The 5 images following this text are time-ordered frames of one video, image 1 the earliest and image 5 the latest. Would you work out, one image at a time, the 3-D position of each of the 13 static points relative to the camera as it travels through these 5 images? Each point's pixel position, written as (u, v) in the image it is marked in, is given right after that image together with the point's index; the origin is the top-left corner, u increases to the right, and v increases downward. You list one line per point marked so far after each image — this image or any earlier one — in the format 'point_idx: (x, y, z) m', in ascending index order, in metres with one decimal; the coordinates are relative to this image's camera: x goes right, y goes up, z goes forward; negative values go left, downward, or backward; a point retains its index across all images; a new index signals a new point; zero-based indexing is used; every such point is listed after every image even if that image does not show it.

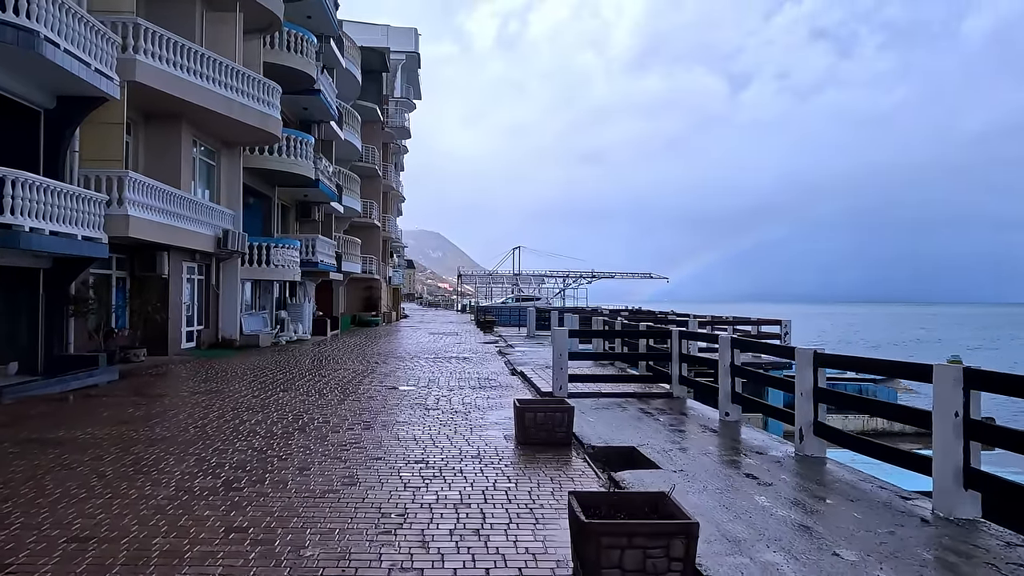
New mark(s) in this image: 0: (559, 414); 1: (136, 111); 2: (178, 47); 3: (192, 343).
0: (+0.4, -1.1, +7.0) m
1: (-7.4, +3.5, +15.4) m
2: (-6.2, +4.5, +14.4) m
3: (-7.3, -1.2, +17.6) m
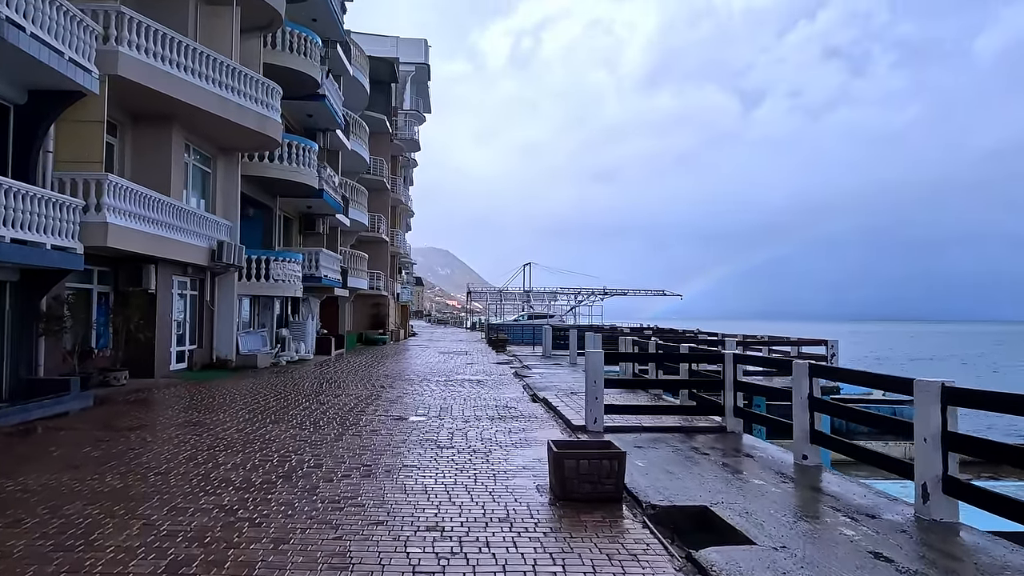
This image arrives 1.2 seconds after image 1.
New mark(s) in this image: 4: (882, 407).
0: (+0.7, -1.2, +5.5) m
1: (-7.1, +3.2, +14.1) m
2: (-5.9, +4.2, +13.2) m
3: (-6.9, -1.6, +16.3) m
4: (+7.7, -2.5, +16.2) m
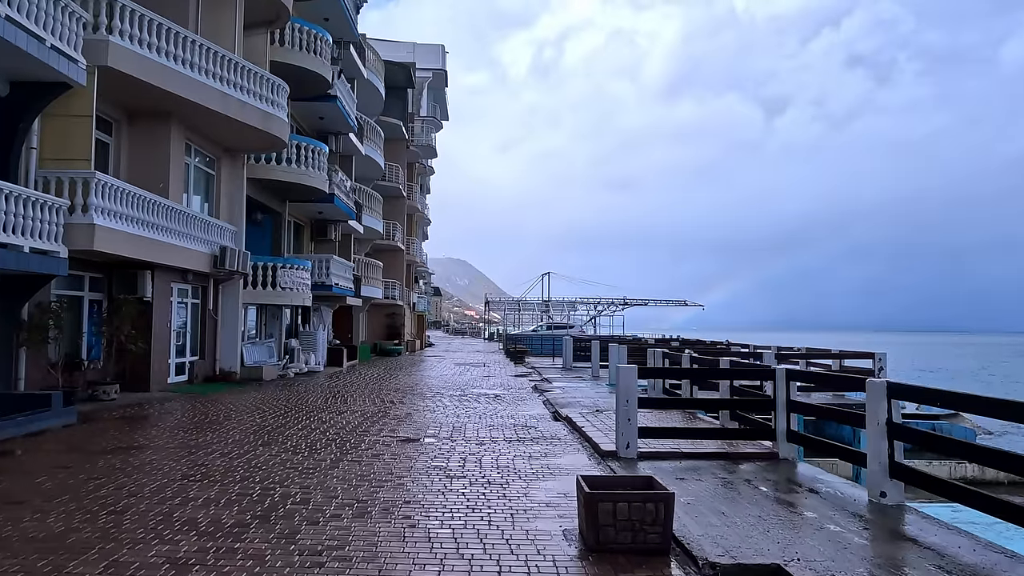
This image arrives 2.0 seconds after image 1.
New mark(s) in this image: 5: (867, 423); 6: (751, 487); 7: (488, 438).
0: (+0.8, -1.3, +4.5) m
1: (-6.8, +3.1, +13.3) m
2: (-5.6, +4.1, +12.4) m
3: (-6.5, -1.7, +15.4) m
4: (+8.1, -2.6, +15.0) m
5: (+2.7, -1.0, +5.9) m
6: (+2.0, -1.7, +6.6) m
7: (-0.3, -1.7, +9.0) m
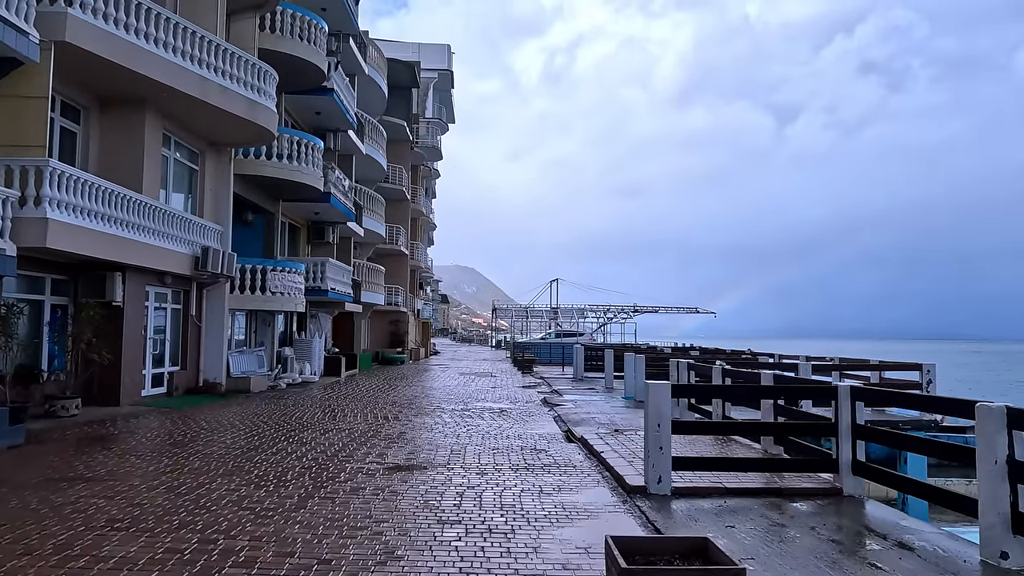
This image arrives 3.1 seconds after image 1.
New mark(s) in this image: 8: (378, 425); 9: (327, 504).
0: (+0.8, -1.2, +3.2) m
1: (-6.6, +3.1, +12.1) m
2: (-5.5, +4.1, +11.2) m
3: (-6.4, -1.8, +14.1) m
4: (+8.2, -2.7, +13.6) m
5: (+2.7, -1.0, +4.6) m
6: (+2.1, -1.7, +5.3) m
7: (-0.2, -1.8, +7.6) m
8: (-1.9, -1.9, +10.7) m
9: (-1.4, -1.6, +5.9) m
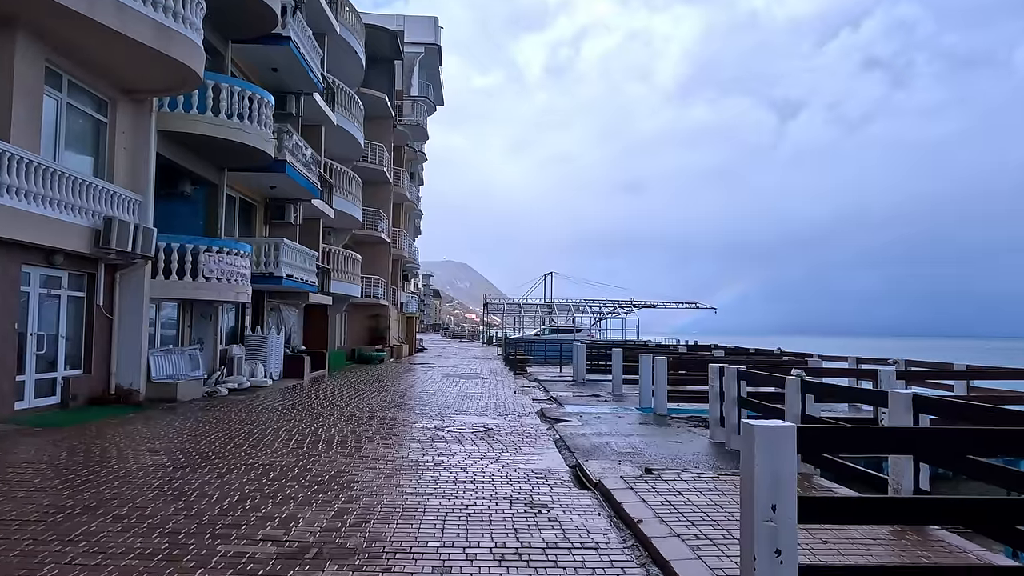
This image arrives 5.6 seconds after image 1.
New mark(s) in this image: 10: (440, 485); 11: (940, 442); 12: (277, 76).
0: (+0.8, -1.1, +0.2) m
1: (-6.8, +3.3, +9.0) m
2: (-5.6, +4.3, +8.1) m
3: (-6.6, -1.6, +11.1) m
4: (+8.0, -2.5, +10.6) m
5: (+2.7, -0.8, +1.6) m
6: (+2.0, -1.5, +2.3) m
7: (-0.3, -1.6, +4.6) m
8: (-2.0, -1.7, +7.7) m
9: (-1.5, -1.4, +2.9) m
10: (-0.6, -1.6, +6.4) m
11: (+1.8, -0.7, +3.6) m
12: (-5.4, +4.9, +17.9) m
